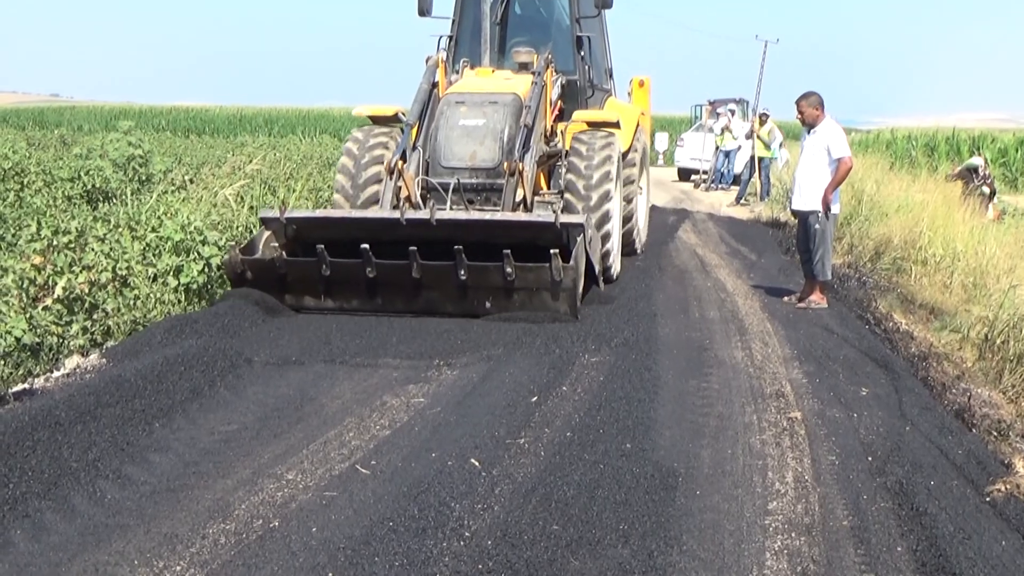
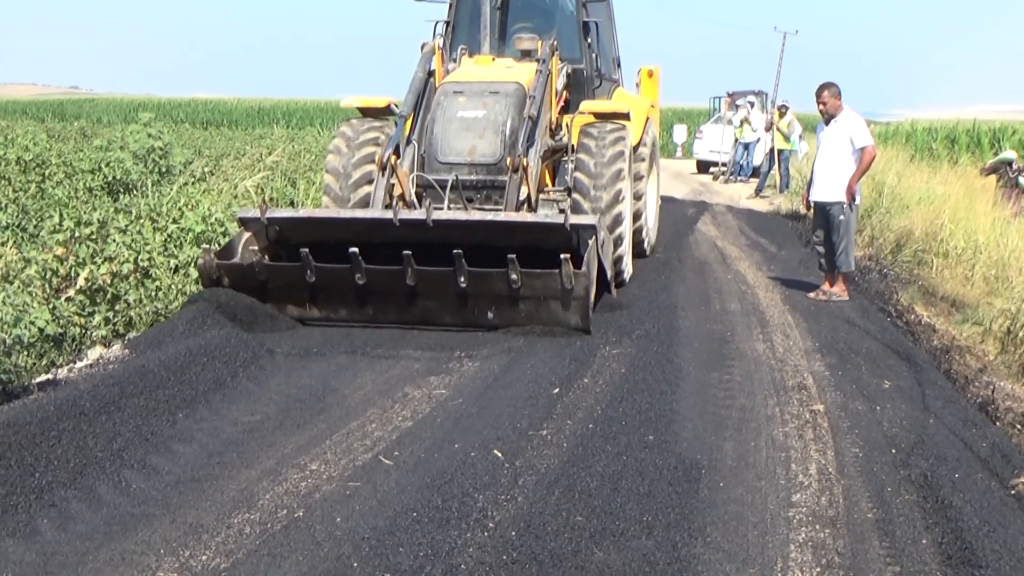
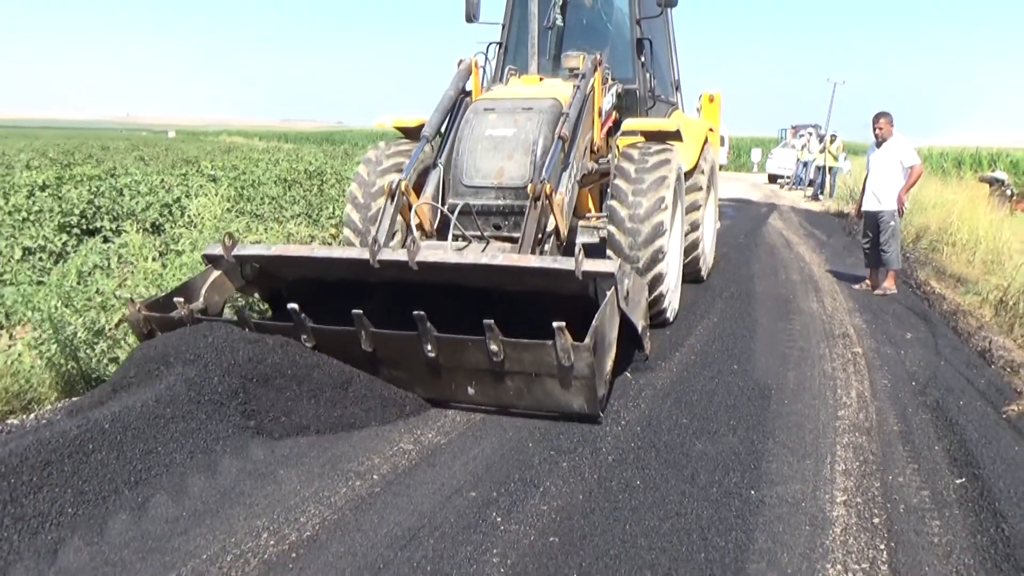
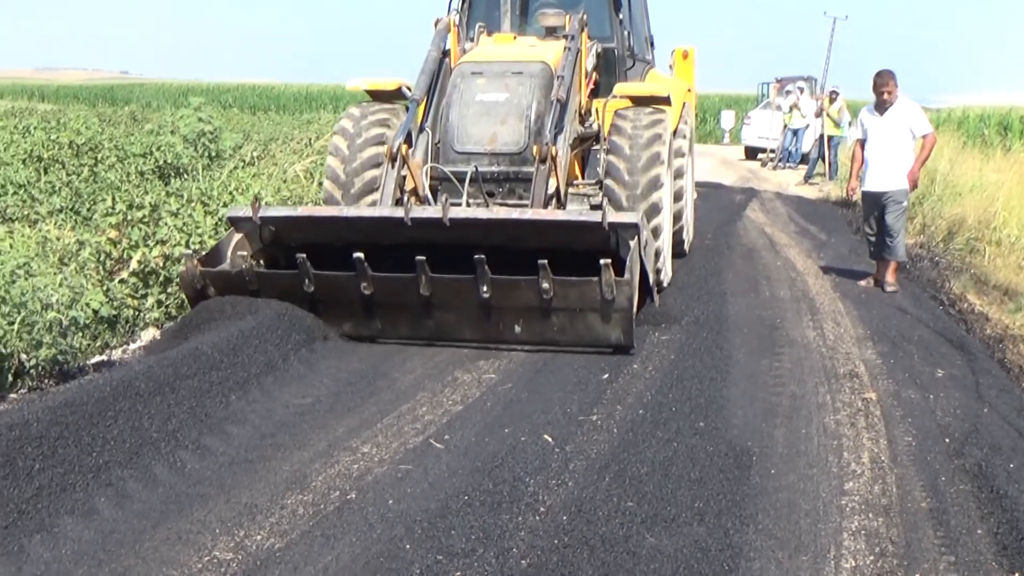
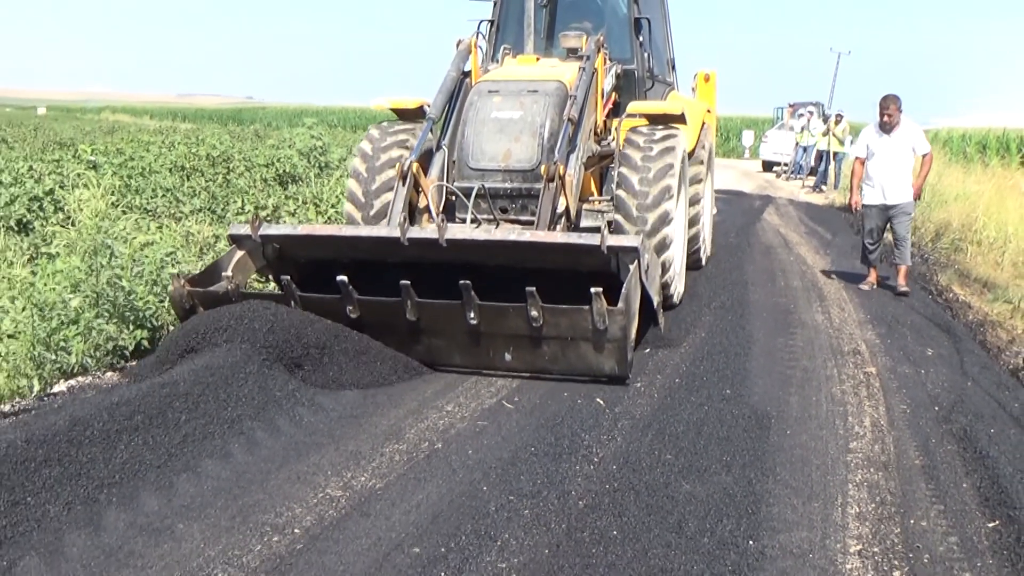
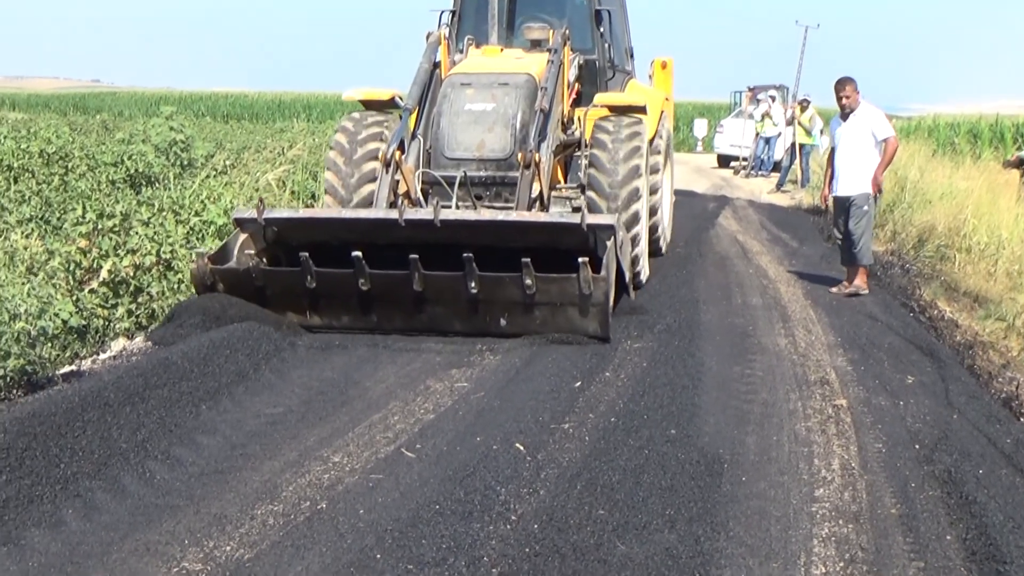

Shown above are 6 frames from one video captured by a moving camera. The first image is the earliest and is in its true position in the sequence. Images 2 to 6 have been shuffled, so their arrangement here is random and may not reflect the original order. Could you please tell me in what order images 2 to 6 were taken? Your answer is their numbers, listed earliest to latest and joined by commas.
2, 6, 4, 5, 3
